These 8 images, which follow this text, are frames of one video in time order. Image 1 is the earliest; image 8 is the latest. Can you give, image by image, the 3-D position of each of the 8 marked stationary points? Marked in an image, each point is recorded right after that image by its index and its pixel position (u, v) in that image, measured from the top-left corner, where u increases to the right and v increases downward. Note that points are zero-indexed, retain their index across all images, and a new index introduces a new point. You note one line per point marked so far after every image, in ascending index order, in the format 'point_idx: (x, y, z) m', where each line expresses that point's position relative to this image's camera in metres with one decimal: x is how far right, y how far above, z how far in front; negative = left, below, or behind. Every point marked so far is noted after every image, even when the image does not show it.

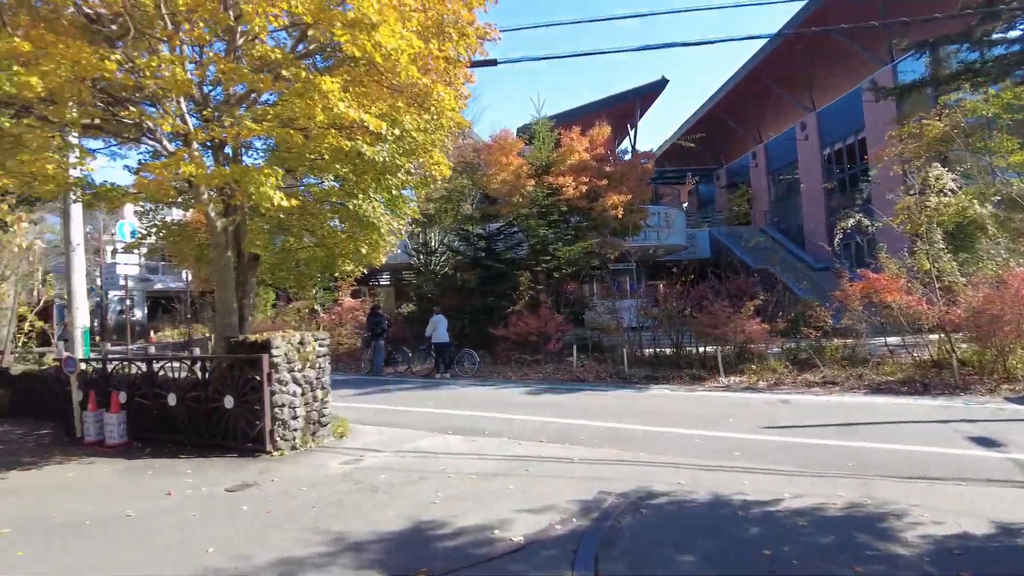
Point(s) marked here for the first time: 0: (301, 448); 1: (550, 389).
0: (-2.6, -2.0, +8.0) m
1: (+0.9, -2.2, +14.0) m
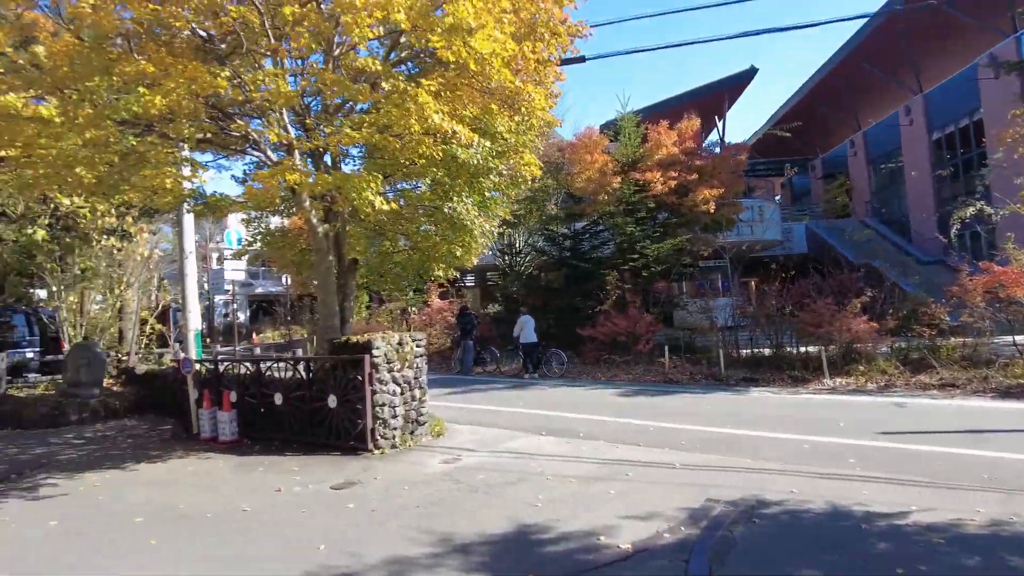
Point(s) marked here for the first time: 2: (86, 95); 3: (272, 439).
0: (-1.4, -2.0, +8.1) m
1: (+2.8, -2.2, +13.7) m
2: (-4.4, +2.1, +6.8) m
3: (-3.3, -2.1, +8.8) m
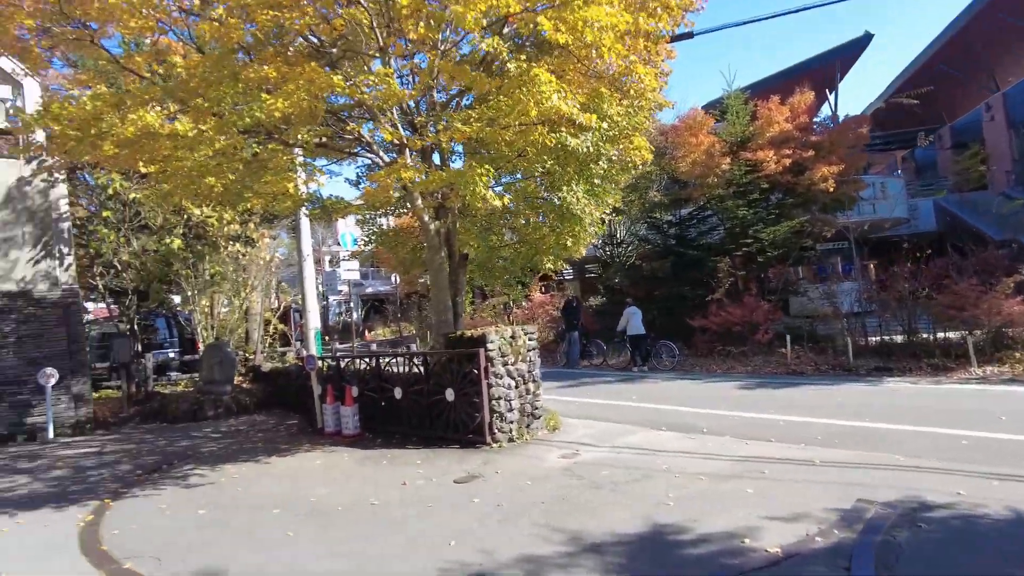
0: (+0.1, -1.9, +8.1) m
1: (+5.0, -1.9, +13.0) m
2: (-3.2, +2.1, +7.1) m
3: (-1.7, -2.0, +9.0) m
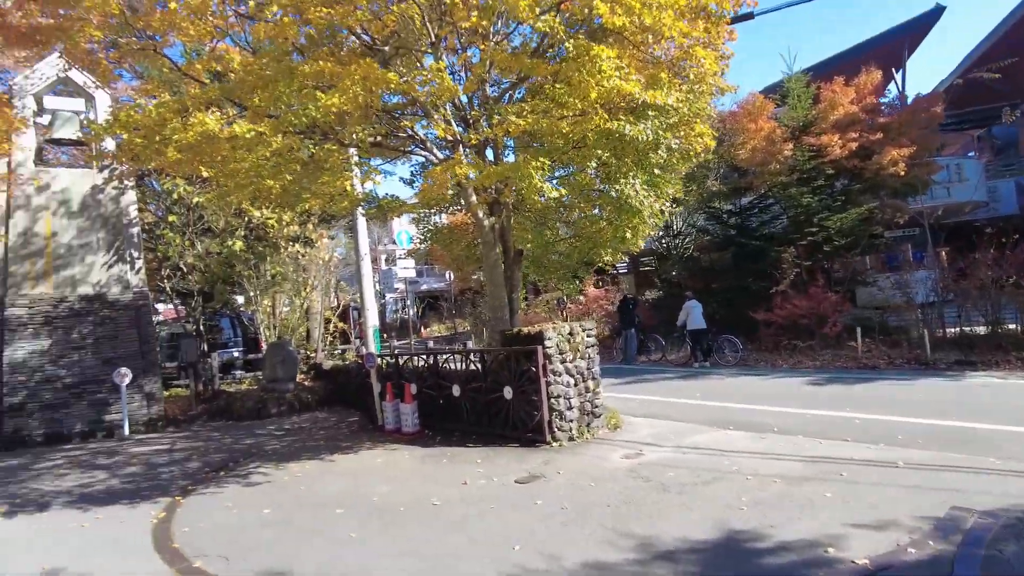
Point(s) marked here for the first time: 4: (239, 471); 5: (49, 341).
0: (+0.8, -1.8, +7.9) m
1: (+6.2, -1.7, +12.4) m
2: (-2.6, +2.1, +7.2) m
3: (-0.8, -2.0, +9.0) m
4: (-3.3, -2.2, +7.9) m
5: (-7.9, -0.9, +11.0) m
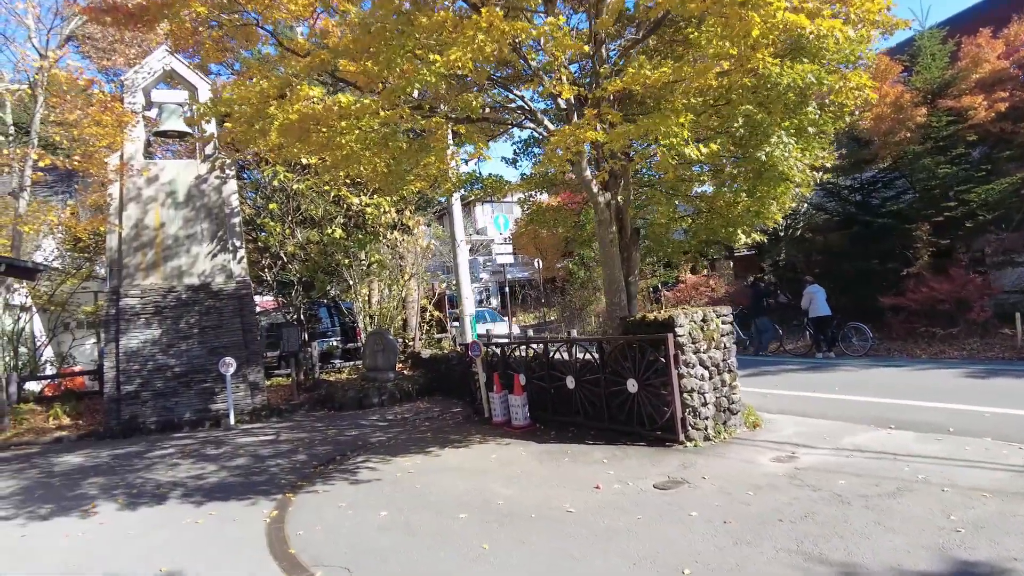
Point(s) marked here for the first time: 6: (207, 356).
0: (+2.2, -1.6, +7.0) m
1: (+8.0, -1.4, +10.8) m
2: (-1.3, +2.2, +6.7) m
3: (+0.7, -1.8, +8.3) m
4: (-1.9, -2.1, +7.5) m
5: (-6.1, -0.7, +11.2) m
6: (-5.3, -1.2, +11.3) m
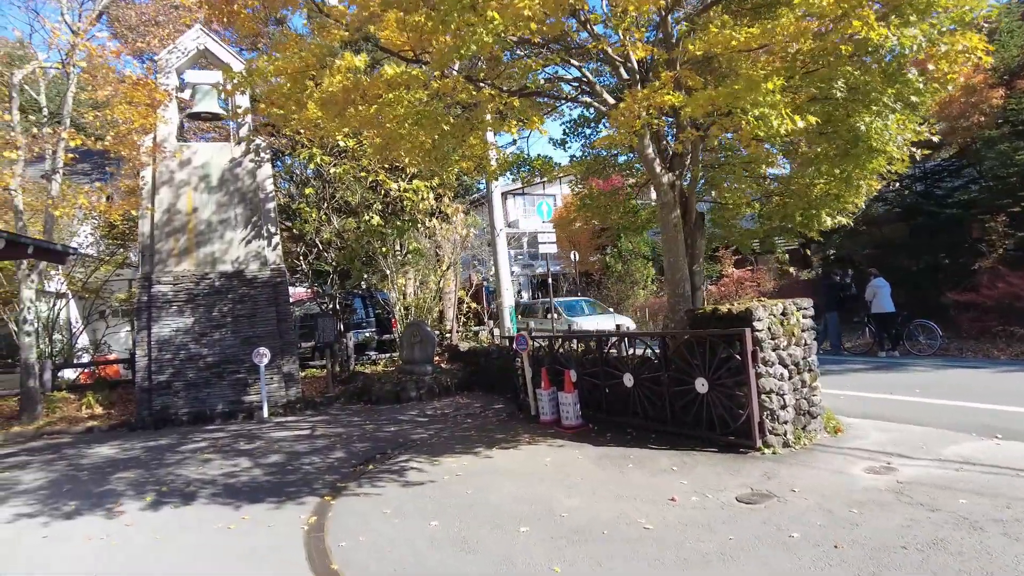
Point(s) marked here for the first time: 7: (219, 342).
0: (+2.8, -1.5, +6.3) m
1: (+8.8, -1.3, +9.9) m
2: (-0.7, +2.4, +6.1) m
3: (+1.3, -1.6, +7.7) m
4: (-1.3, -1.9, +7.0) m
5: (-5.3, -0.5, +10.8) m
6: (-4.5, -1.0, +10.9) m
7: (-4.9, -0.9, +10.7) m
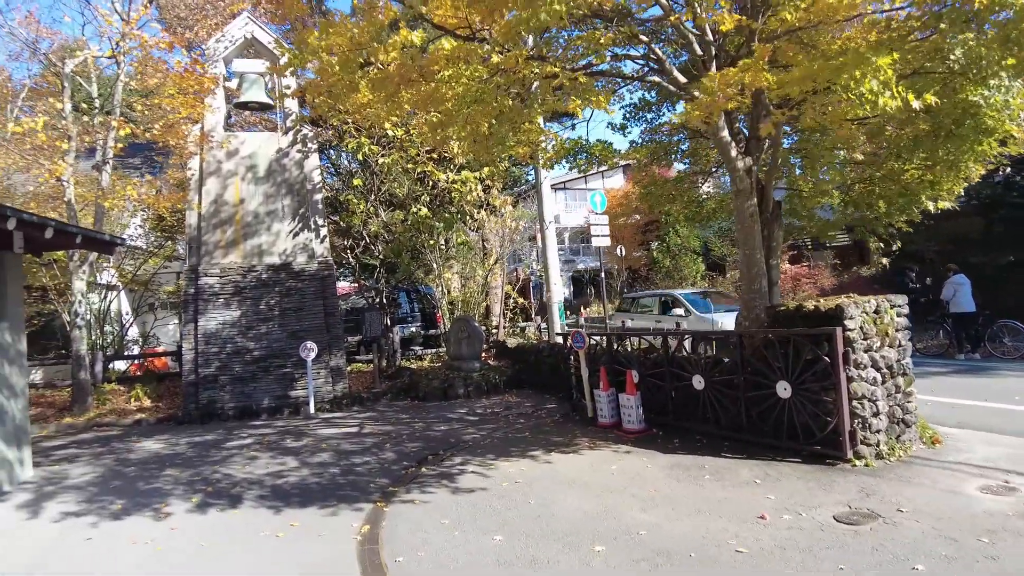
0: (+3.3, -1.5, +5.7) m
1: (+9.5, -1.3, +8.9) m
2: (-0.2, +2.4, +5.6) m
3: (+2.0, -1.6, +7.1) m
4: (-0.7, -1.8, +6.6) m
5: (-4.5, -0.4, +10.6) m
6: (-3.7, -0.9, +10.6) m
7: (-4.0, -0.8, +10.5) m
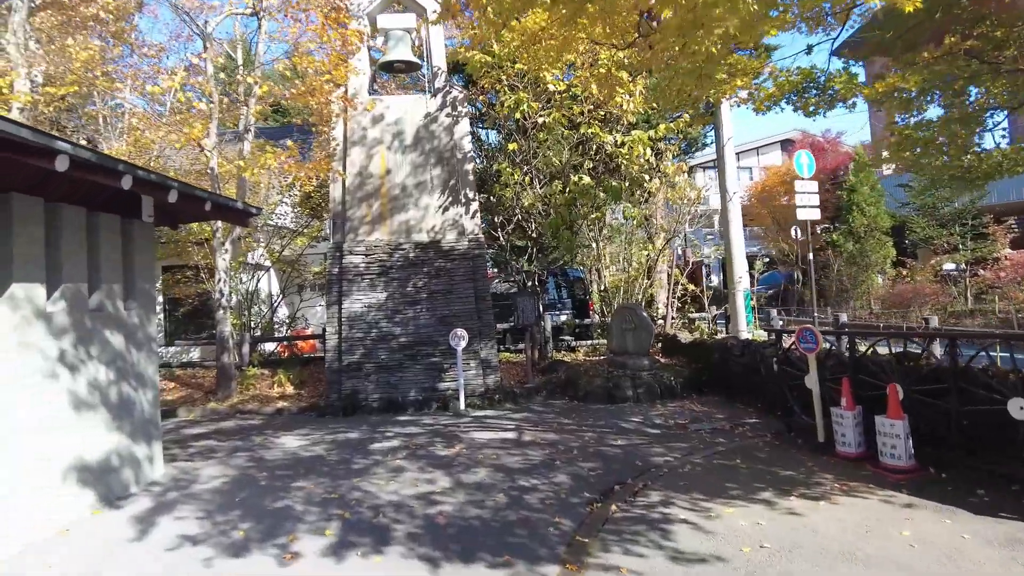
0: (+4.7, -1.4, +3.2) m
1: (+11.5, -1.2, +5.1) m
2: (+1.4, +2.6, +3.7) m
3: (+3.7, -1.4, +4.9) m
4: (+1.0, -1.7, +4.9) m
5: (-1.9, -0.1, +9.6) m
6: (-1.1, -0.6, +9.4) m
7: (-1.5, -0.5, +9.4) m
